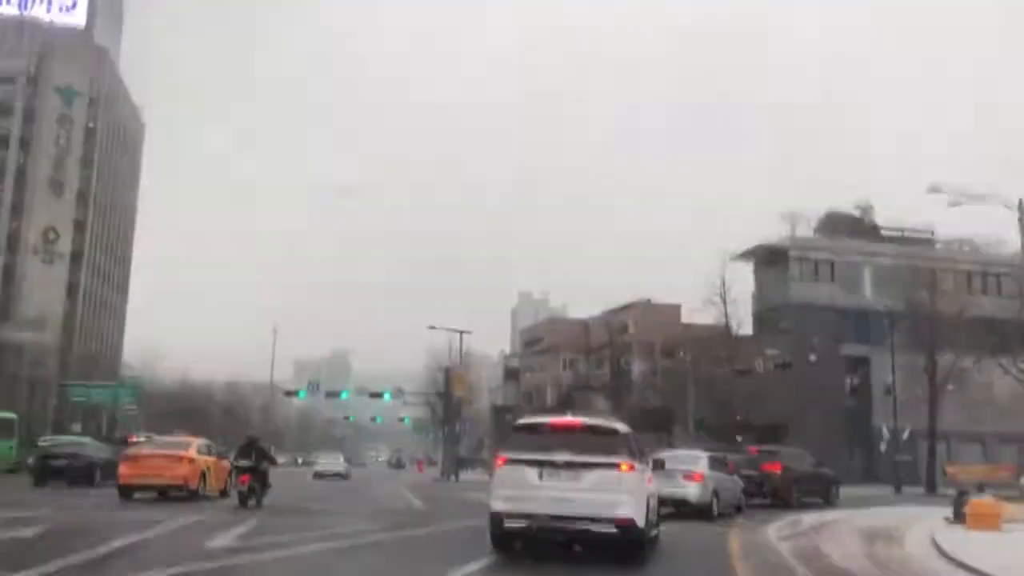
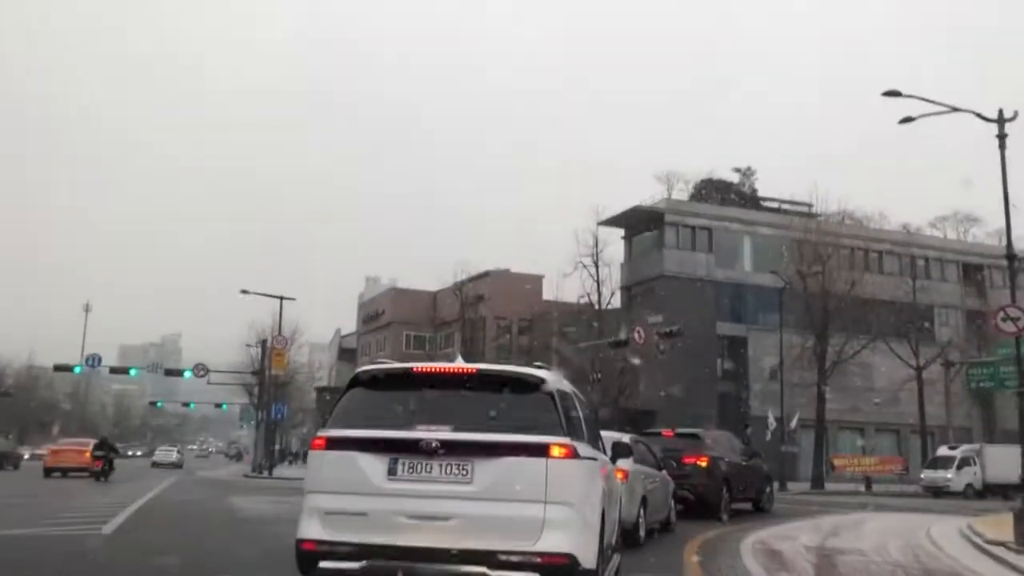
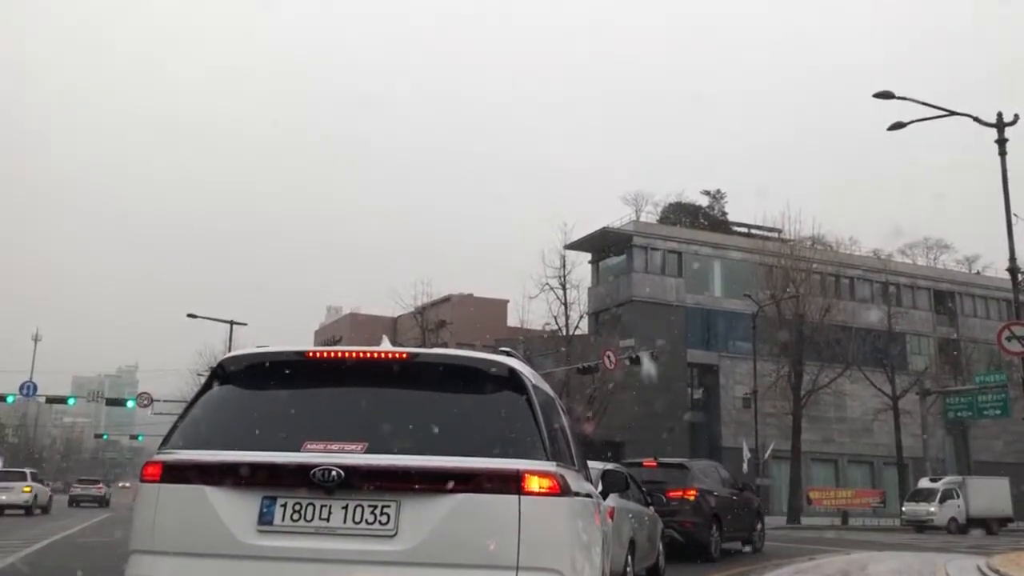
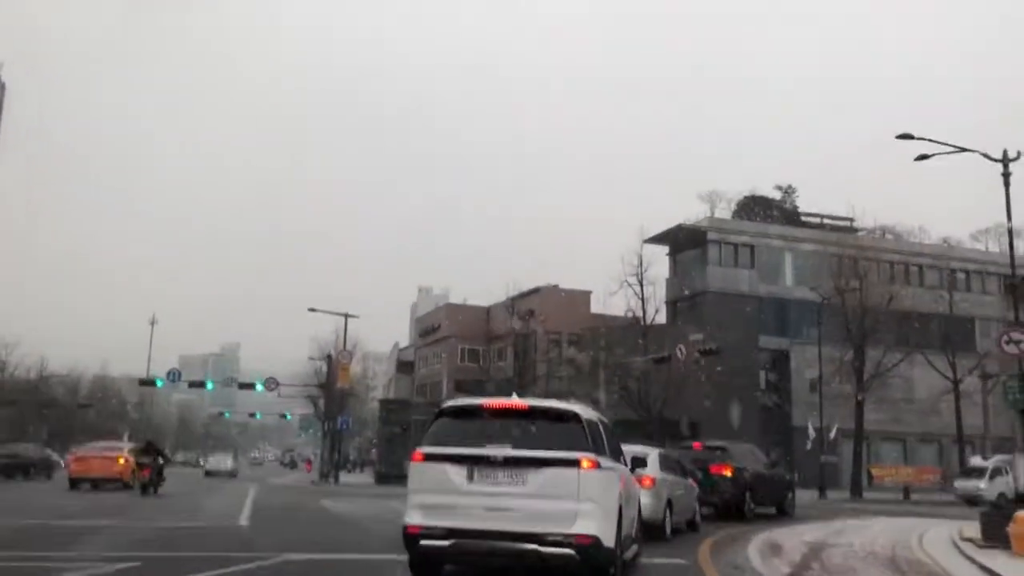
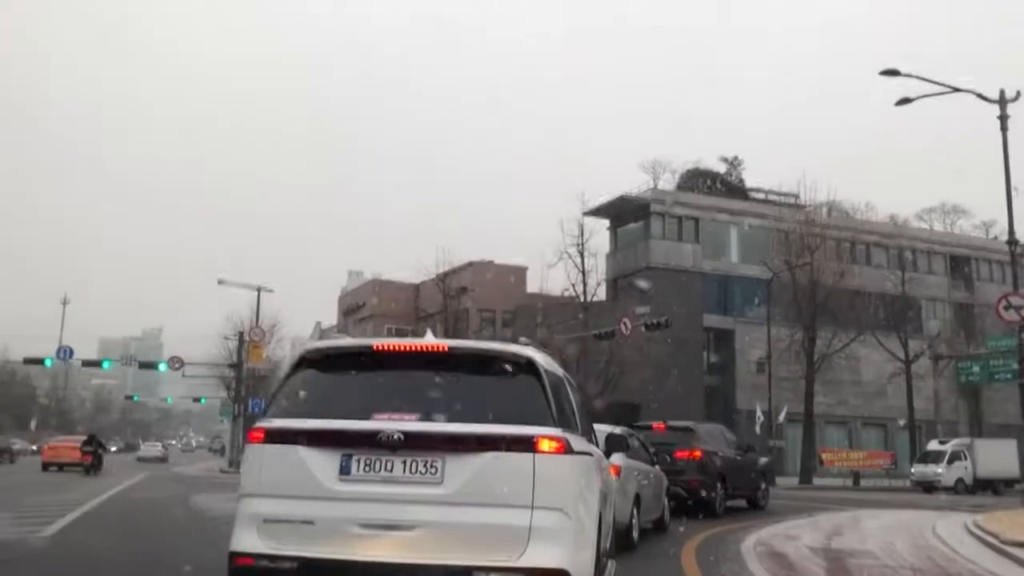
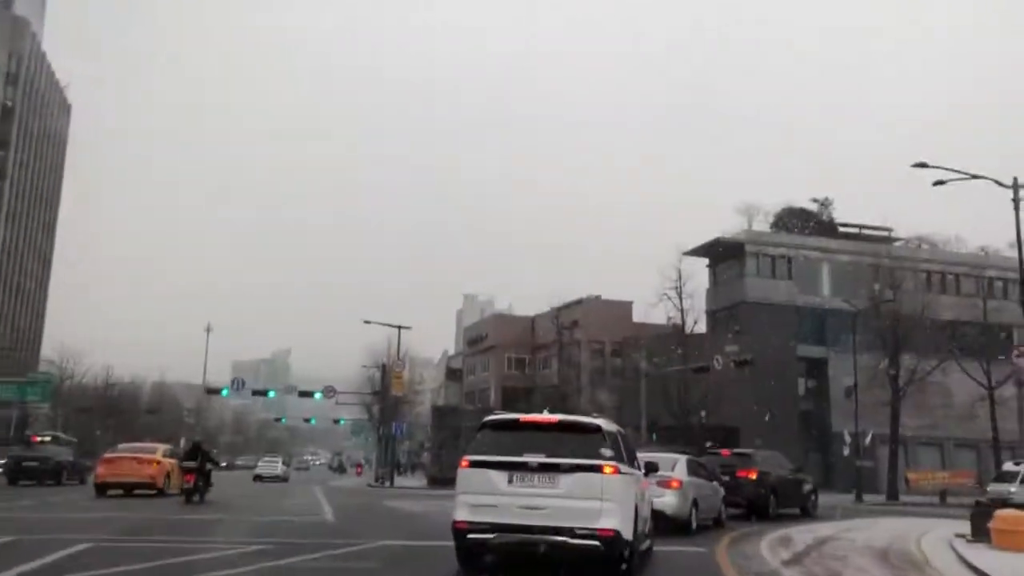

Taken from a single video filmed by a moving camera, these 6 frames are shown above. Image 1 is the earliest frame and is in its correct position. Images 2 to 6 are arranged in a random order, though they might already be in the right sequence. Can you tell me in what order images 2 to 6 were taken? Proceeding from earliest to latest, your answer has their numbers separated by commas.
6, 4, 2, 5, 3
